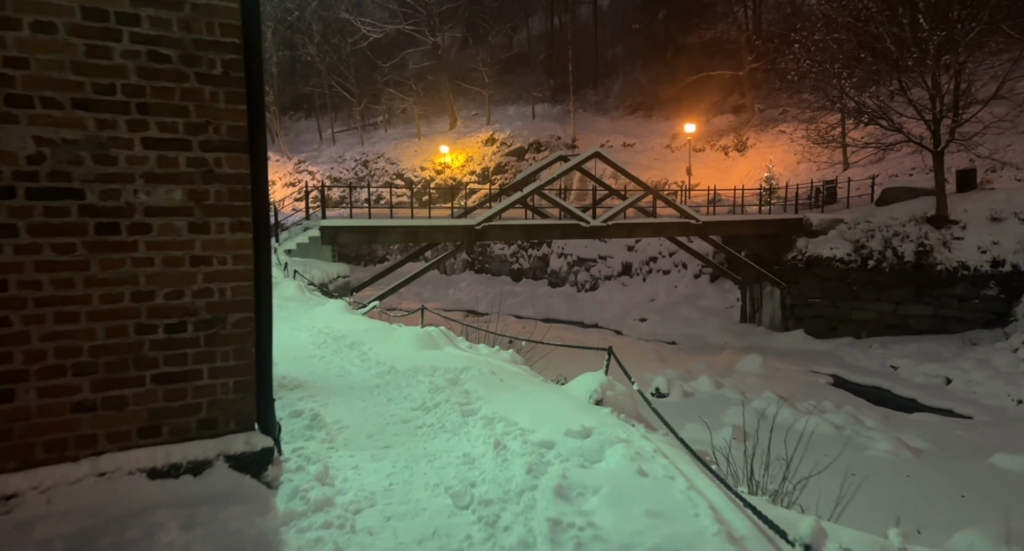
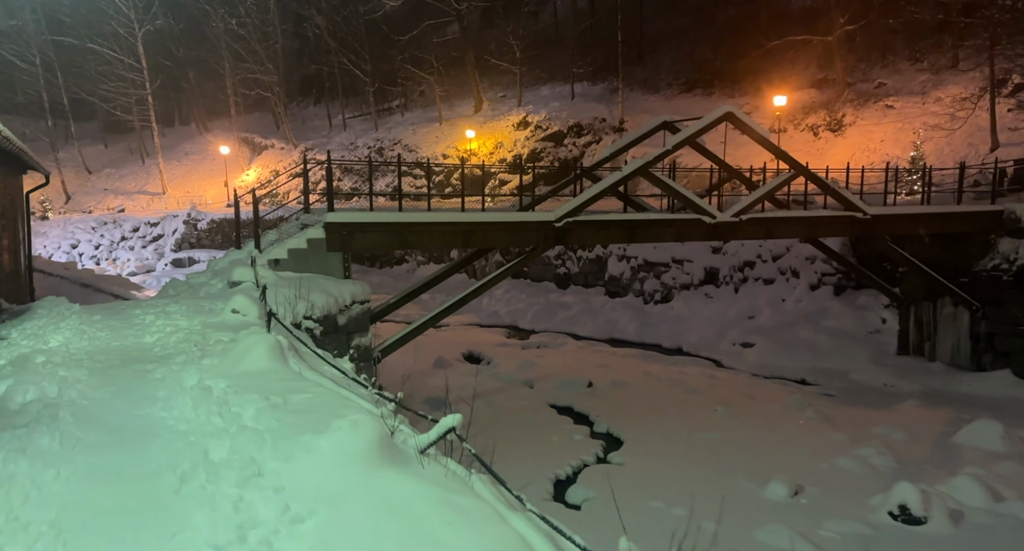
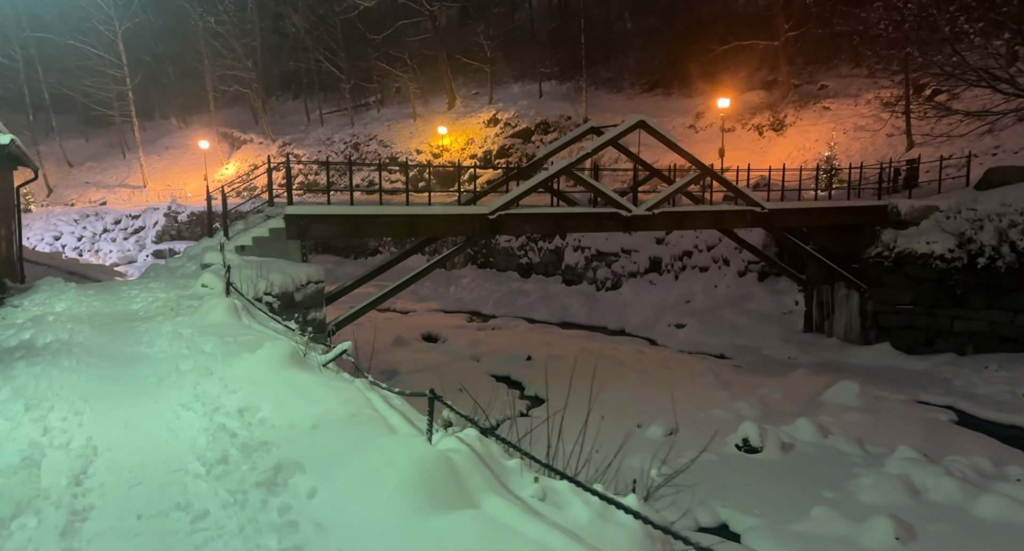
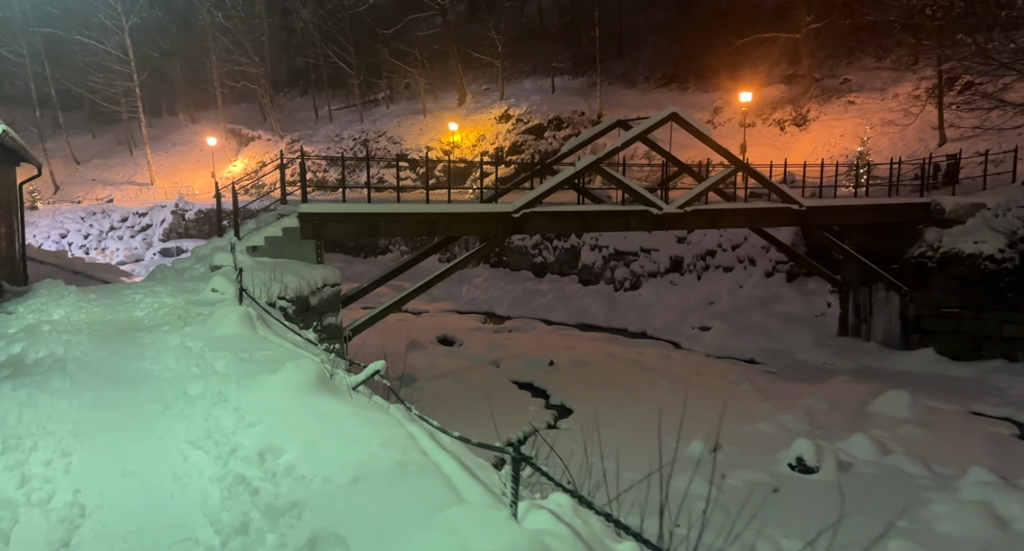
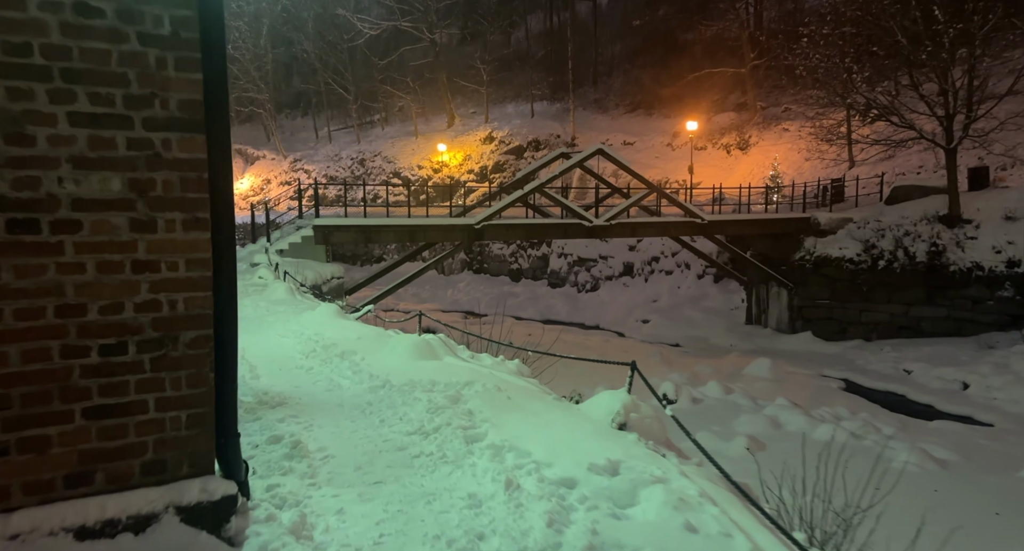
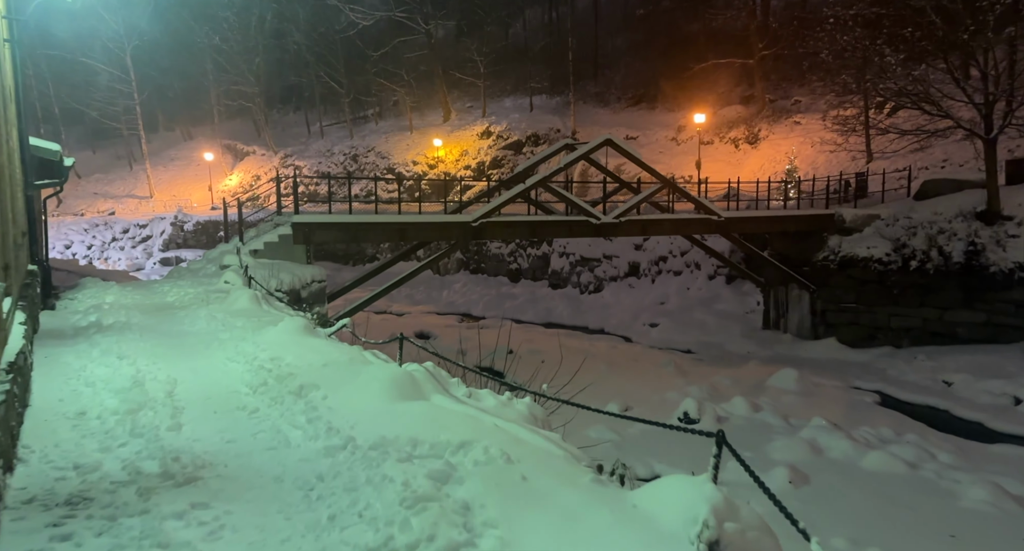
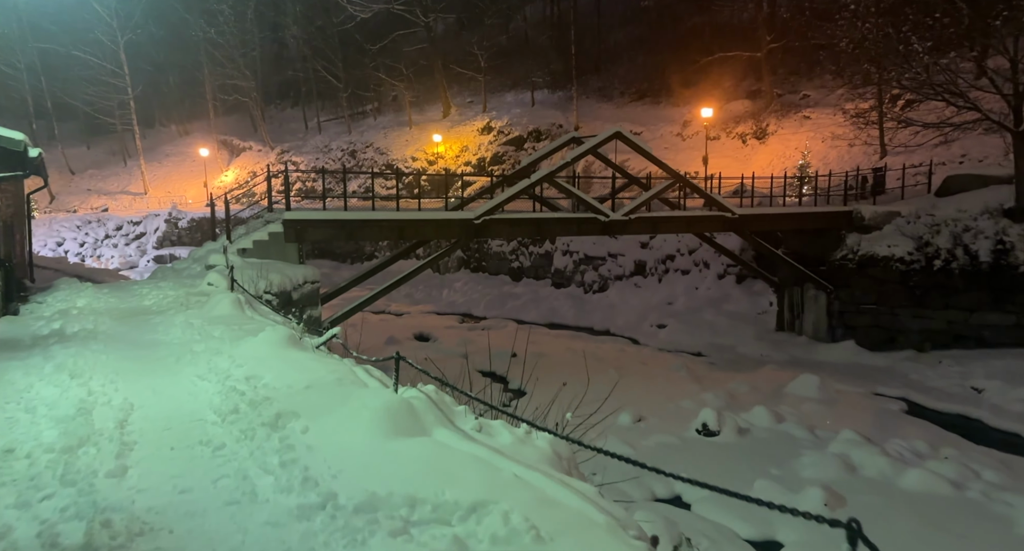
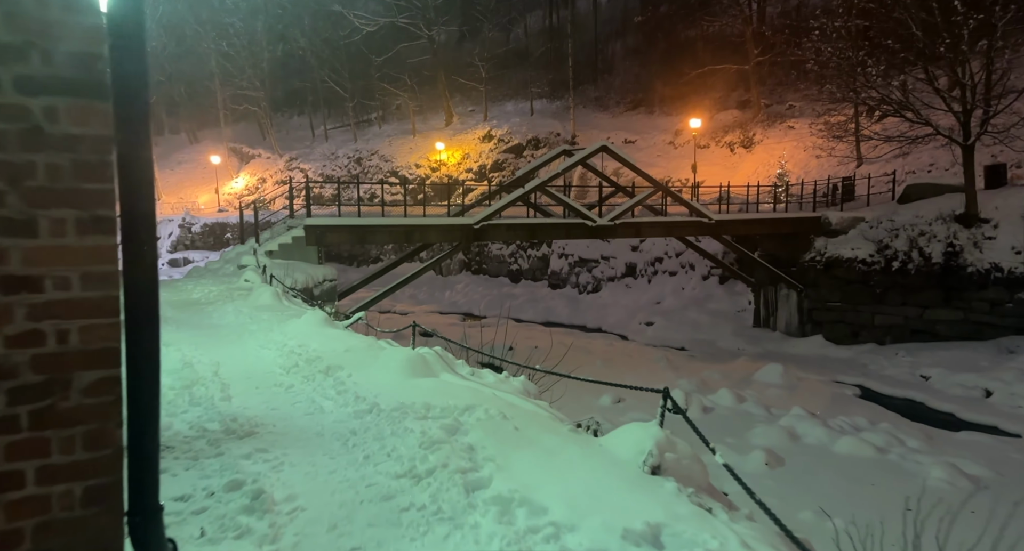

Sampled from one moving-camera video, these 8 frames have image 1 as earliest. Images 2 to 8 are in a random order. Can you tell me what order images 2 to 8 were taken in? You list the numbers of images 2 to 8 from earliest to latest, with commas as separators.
5, 8, 6, 7, 3, 4, 2
